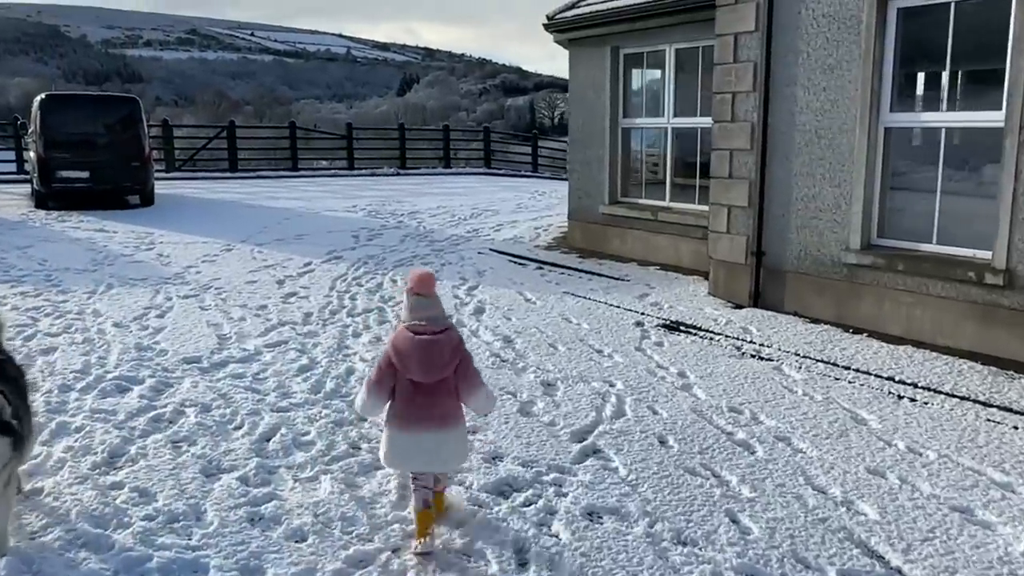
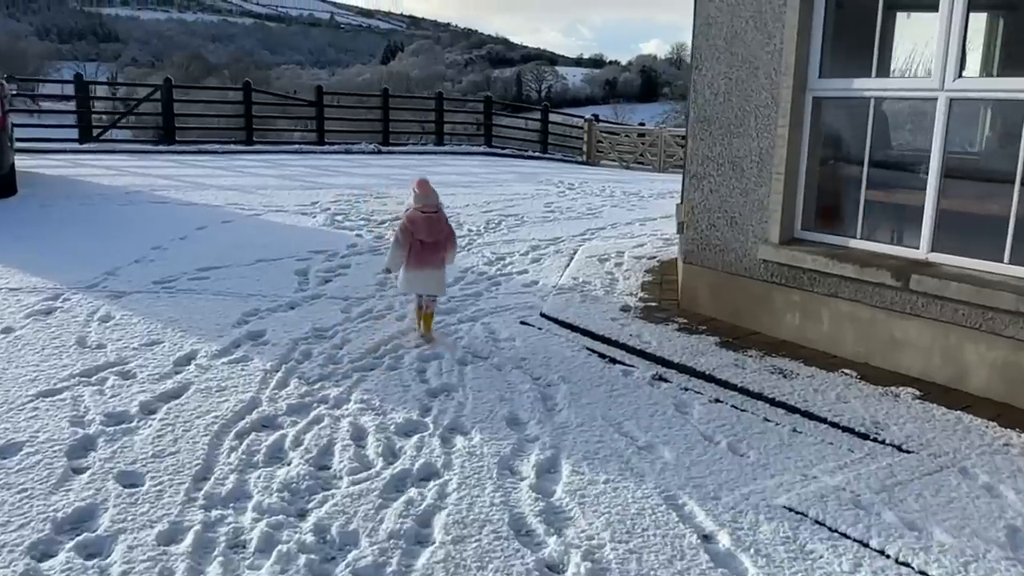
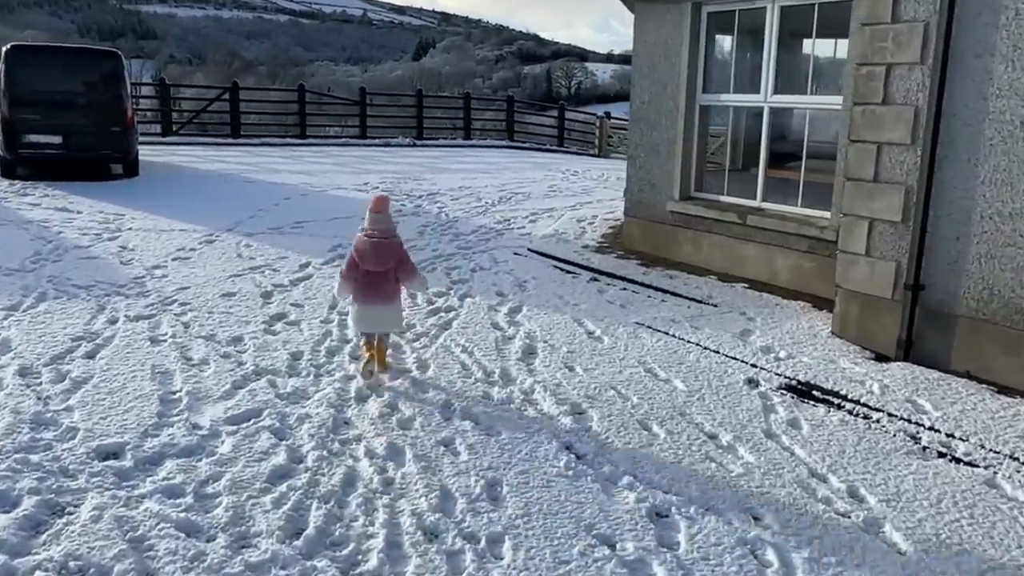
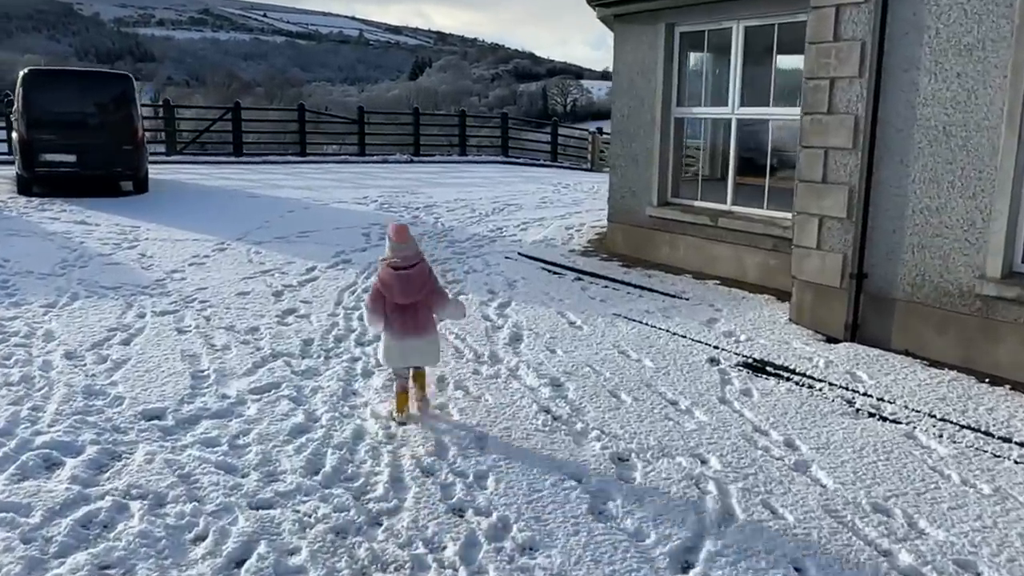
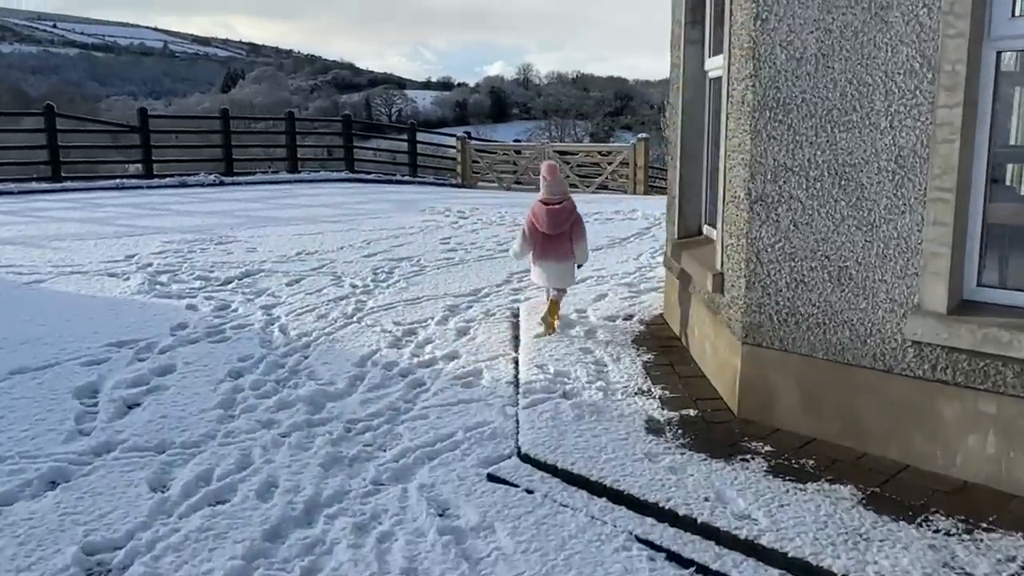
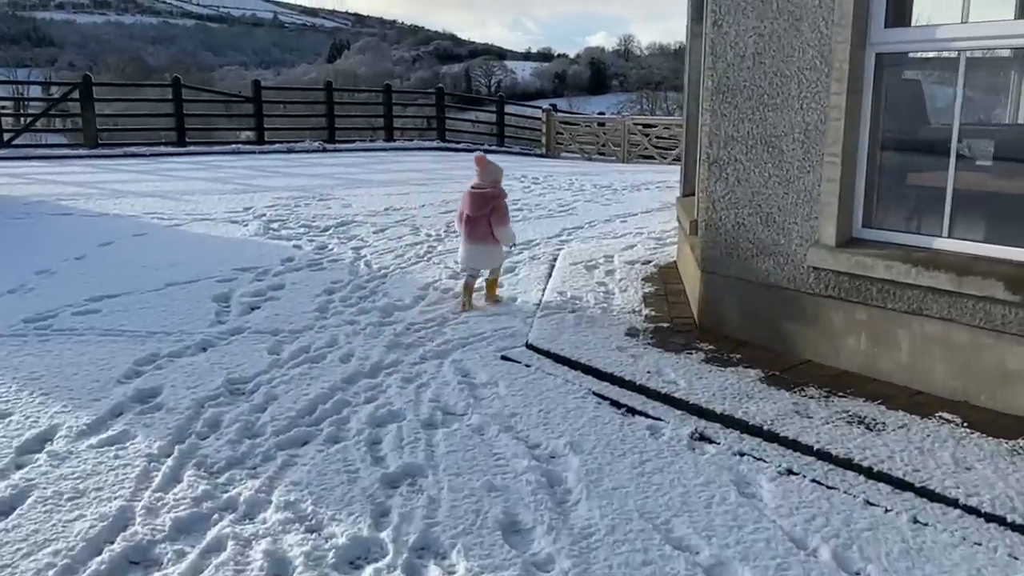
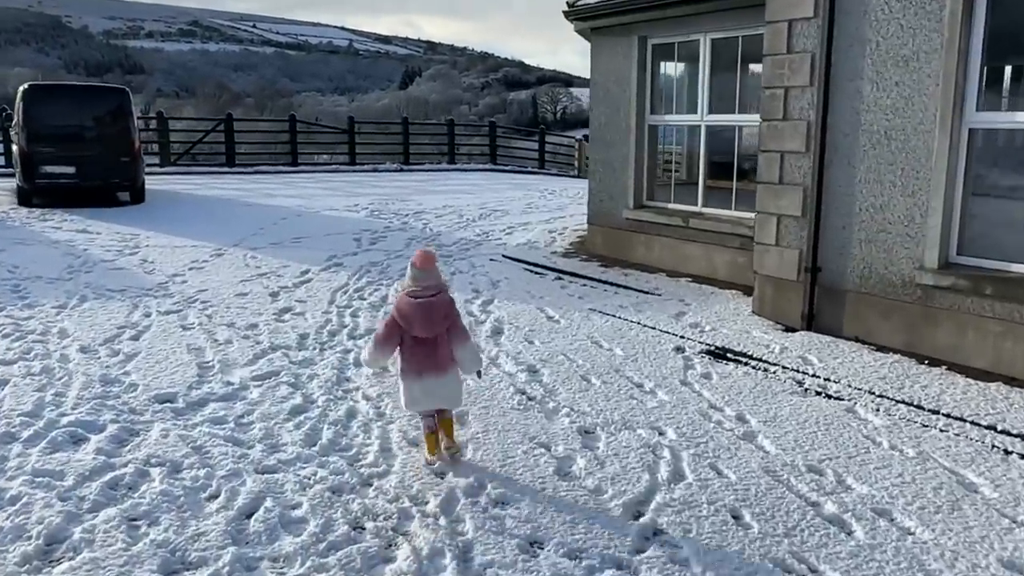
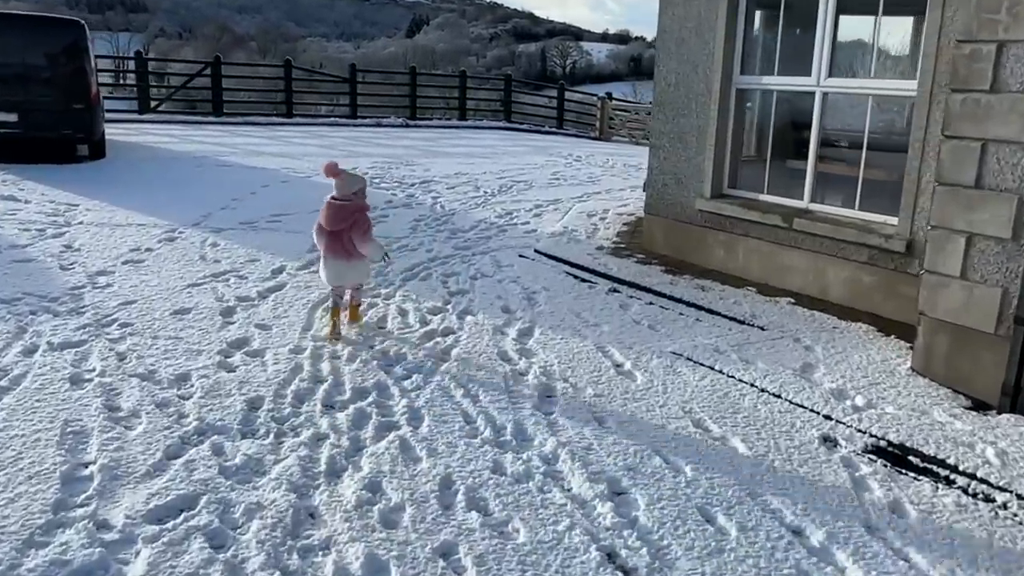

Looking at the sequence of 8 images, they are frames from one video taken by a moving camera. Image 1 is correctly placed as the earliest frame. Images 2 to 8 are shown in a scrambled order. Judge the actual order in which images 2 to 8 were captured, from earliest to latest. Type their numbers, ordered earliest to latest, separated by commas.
7, 4, 3, 8, 2, 6, 5
